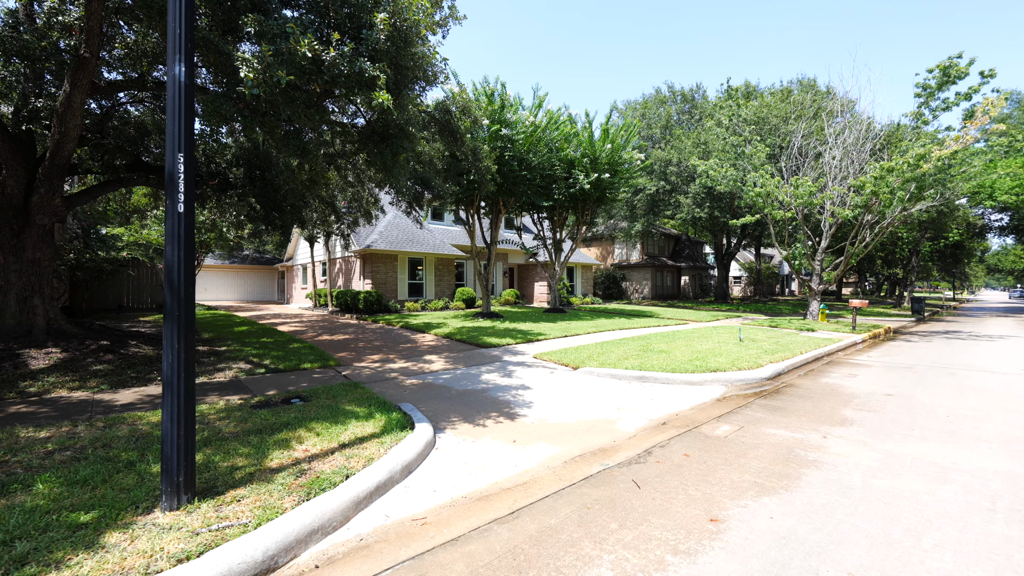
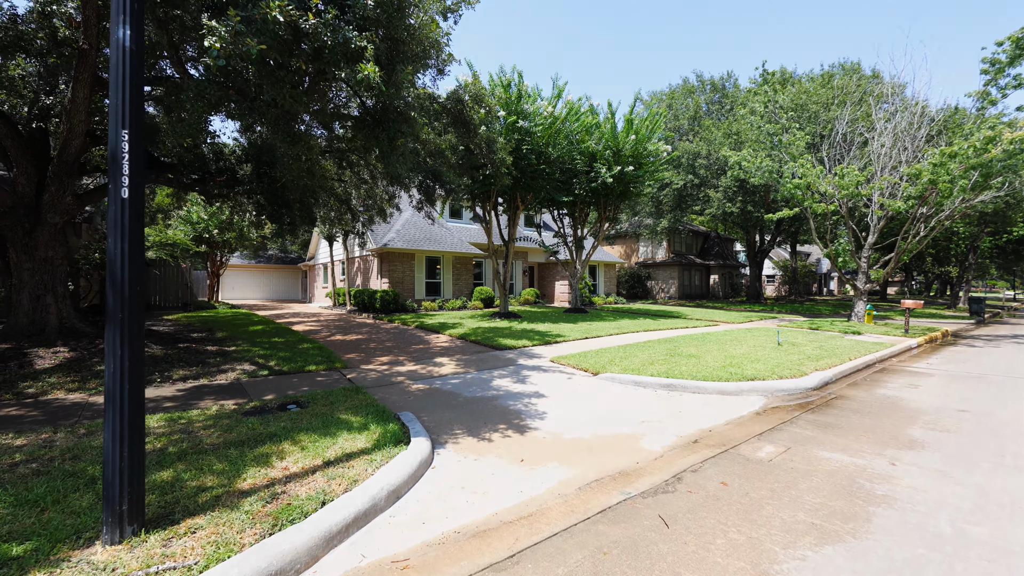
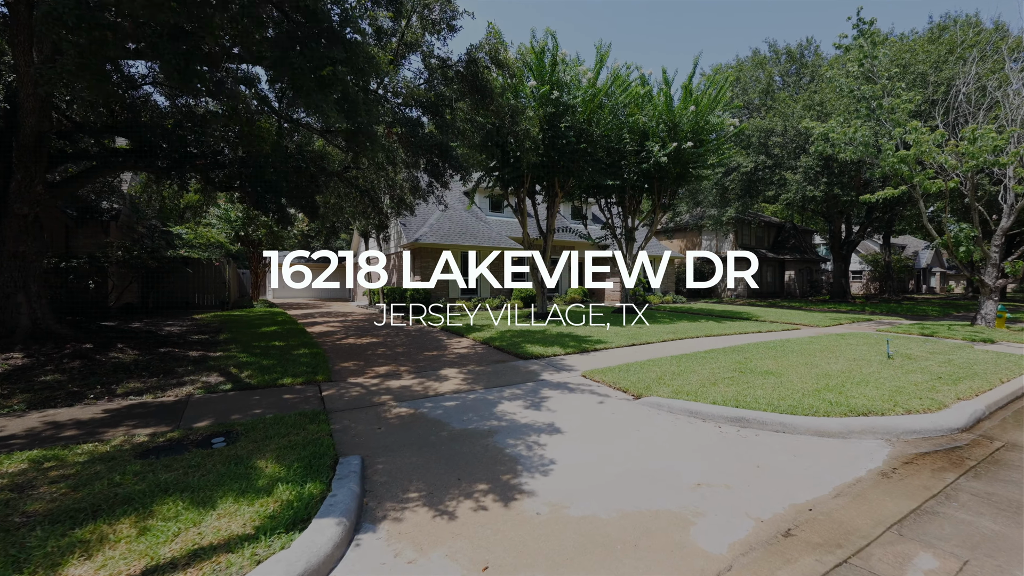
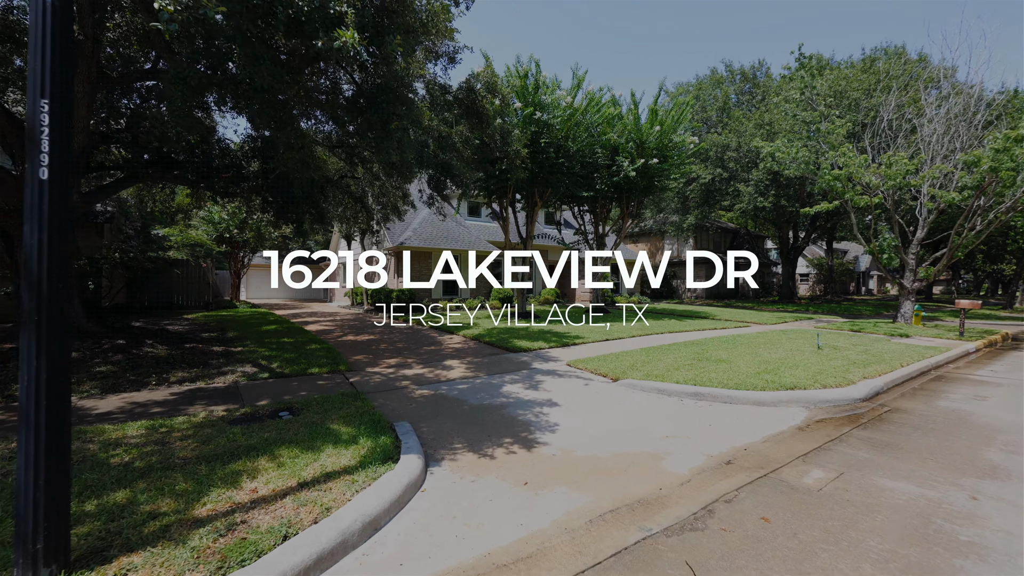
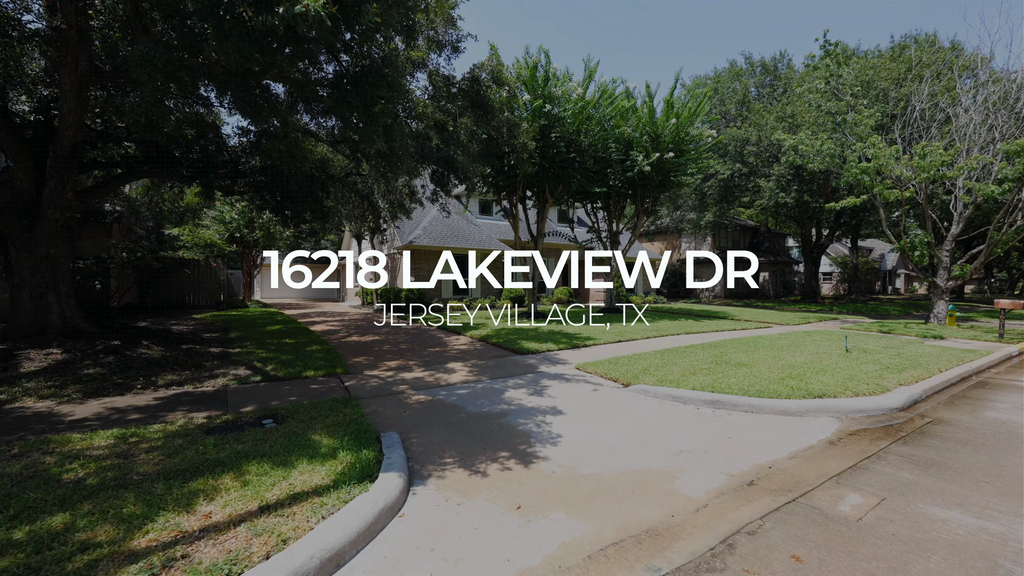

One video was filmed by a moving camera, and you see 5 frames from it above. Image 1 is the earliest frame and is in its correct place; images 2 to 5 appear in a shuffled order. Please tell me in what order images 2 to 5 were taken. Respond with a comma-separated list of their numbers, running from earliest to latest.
2, 4, 5, 3
